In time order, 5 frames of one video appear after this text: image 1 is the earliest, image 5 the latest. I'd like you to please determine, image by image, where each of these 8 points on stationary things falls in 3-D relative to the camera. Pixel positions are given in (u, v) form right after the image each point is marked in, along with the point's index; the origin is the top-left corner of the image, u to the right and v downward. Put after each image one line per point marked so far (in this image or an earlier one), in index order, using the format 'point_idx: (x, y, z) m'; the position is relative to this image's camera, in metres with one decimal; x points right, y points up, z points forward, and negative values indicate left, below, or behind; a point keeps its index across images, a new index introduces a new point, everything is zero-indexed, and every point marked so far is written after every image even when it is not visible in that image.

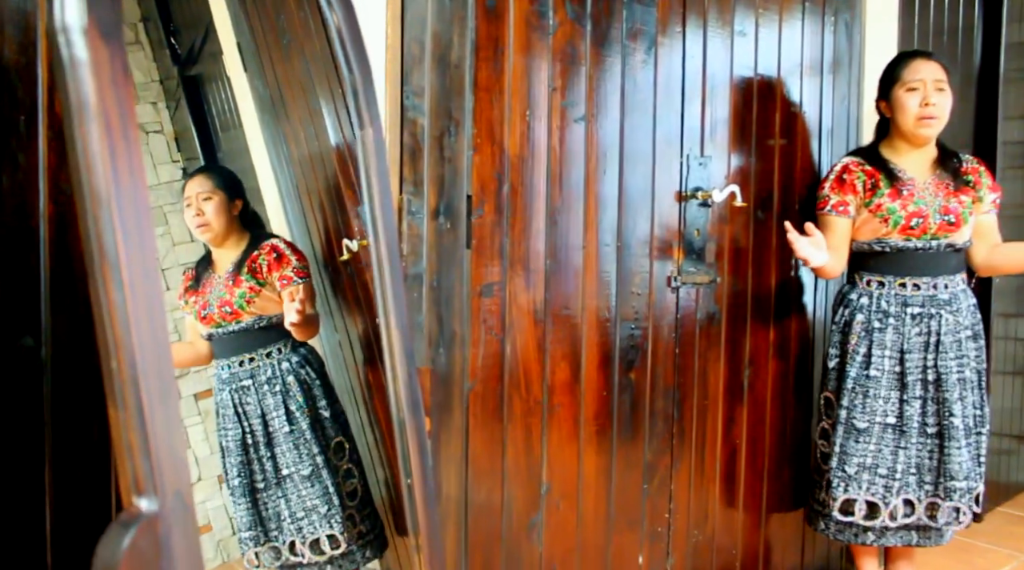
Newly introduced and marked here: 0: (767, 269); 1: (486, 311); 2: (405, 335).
0: (+0.6, 0.0, +2.1) m
1: (-0.1, 0.0, +1.6) m
2: (-0.2, -0.1, +1.1) m
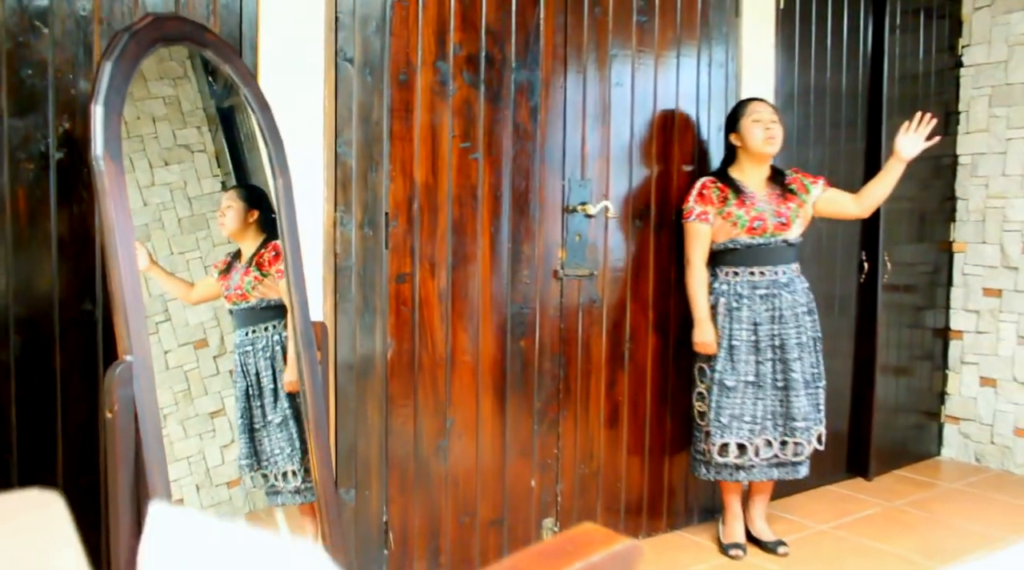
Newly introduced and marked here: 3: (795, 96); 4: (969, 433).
0: (+0.4, 0.0, +2.7) m
1: (-0.3, 0.0, +2.2) m
2: (-0.4, 0.0, +1.7) m
3: (+1.1, +0.7, +3.1) m
4: (+2.0, -0.7, +3.7) m
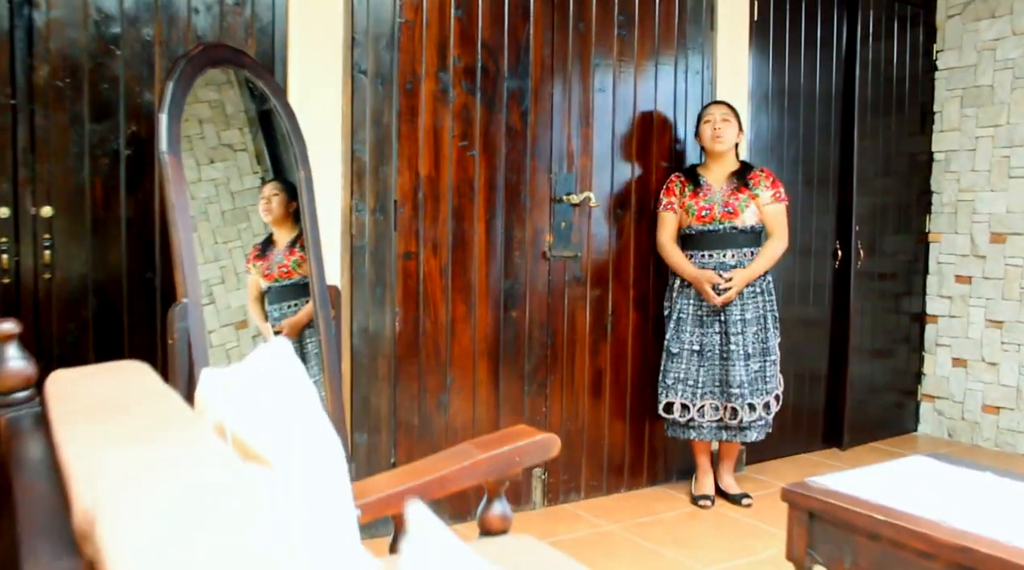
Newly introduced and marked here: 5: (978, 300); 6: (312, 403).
0: (+0.4, +0.1, +3.1) m
1: (-0.3, +0.1, +2.6) m
2: (-0.5, 0.0, +2.1) m
3: (+1.1, +0.8, +3.4) m
4: (+2.1, -0.6, +4.0) m
5: (+2.1, -0.1, +3.8) m
6: (-0.2, -0.1, +0.8) m
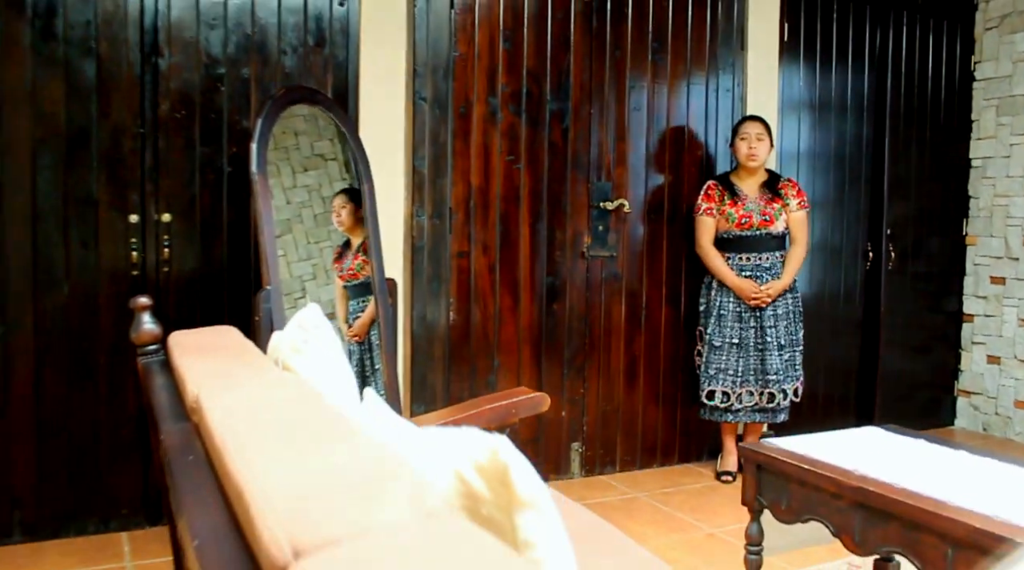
0: (+0.6, +0.1, +3.4) m
1: (-0.2, +0.1, +3.0) m
2: (-0.4, 0.0, +2.6) m
3: (+1.3, +0.8, +3.7) m
4: (+2.3, -0.6, +4.1) m
5: (+2.4, -0.1, +3.9) m
6: (-0.3, -0.1, +1.2) m
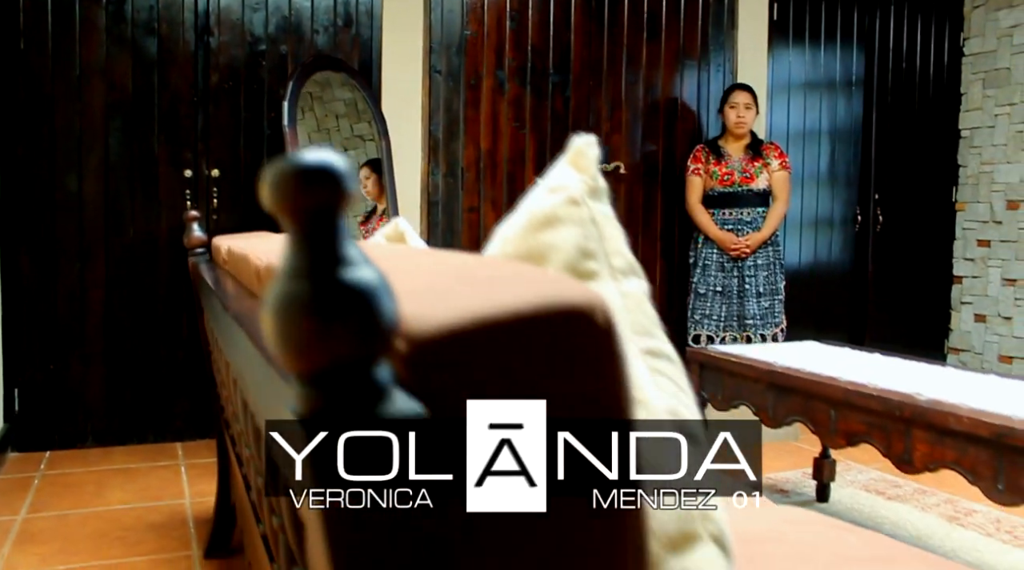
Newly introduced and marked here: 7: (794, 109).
0: (+0.6, +0.3, +3.8) m
1: (-0.2, +0.3, +3.4) m
2: (-0.4, +0.2, +3.0) m
3: (+1.3, +1.0, +4.0) m
4: (+2.4, -0.4, +4.4) m
5: (+2.5, +0.1, +4.2) m
6: (-0.4, +0.1, +1.7) m
7: (+1.4, +0.9, +4.0) m
